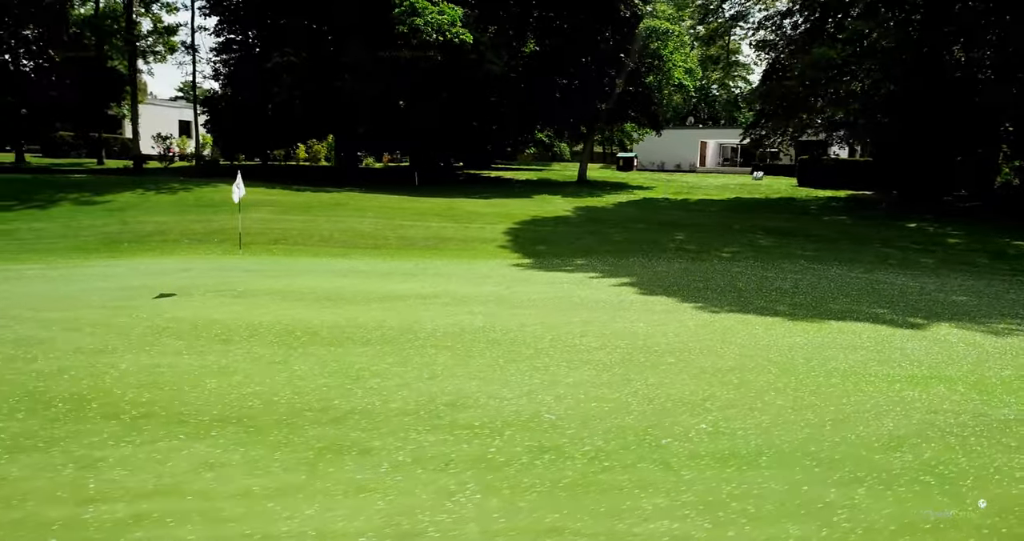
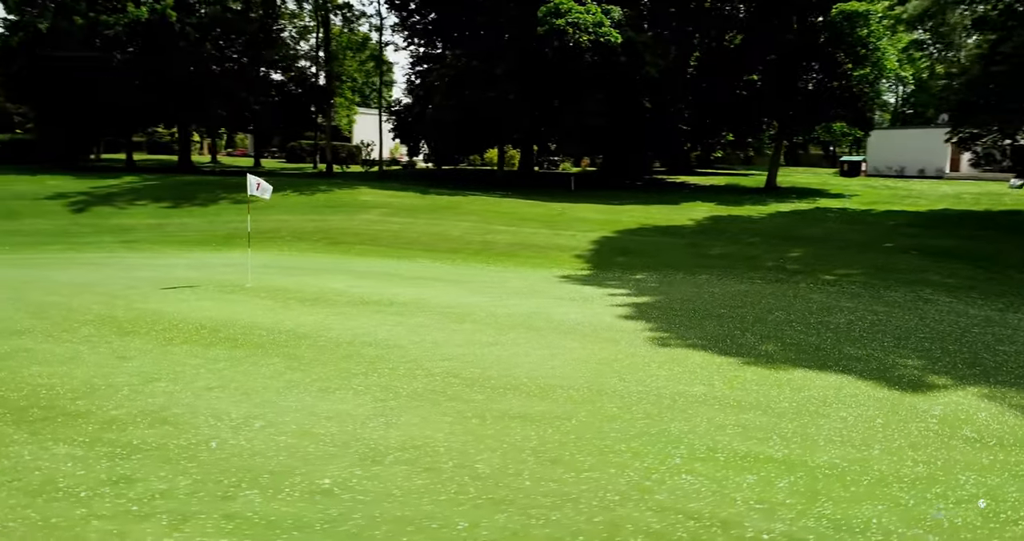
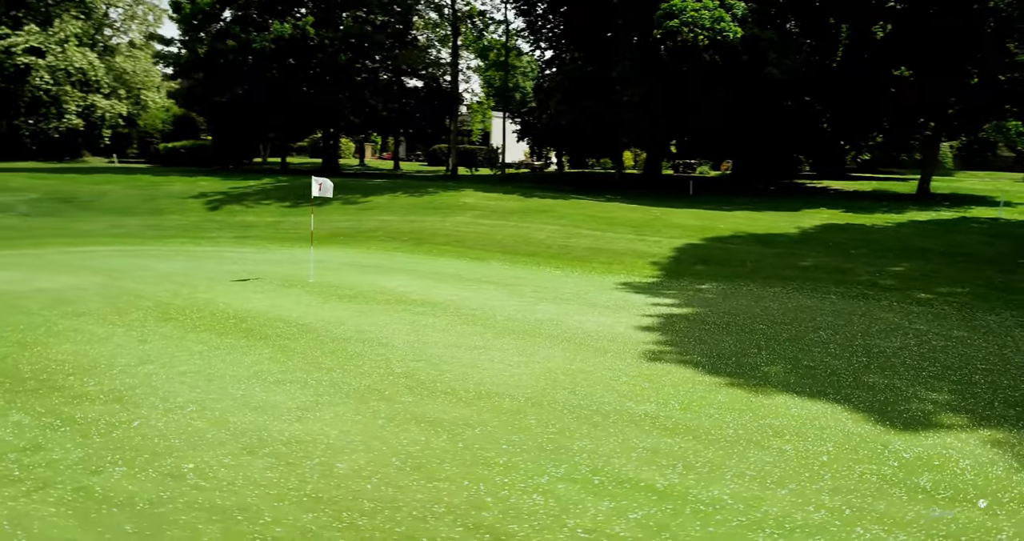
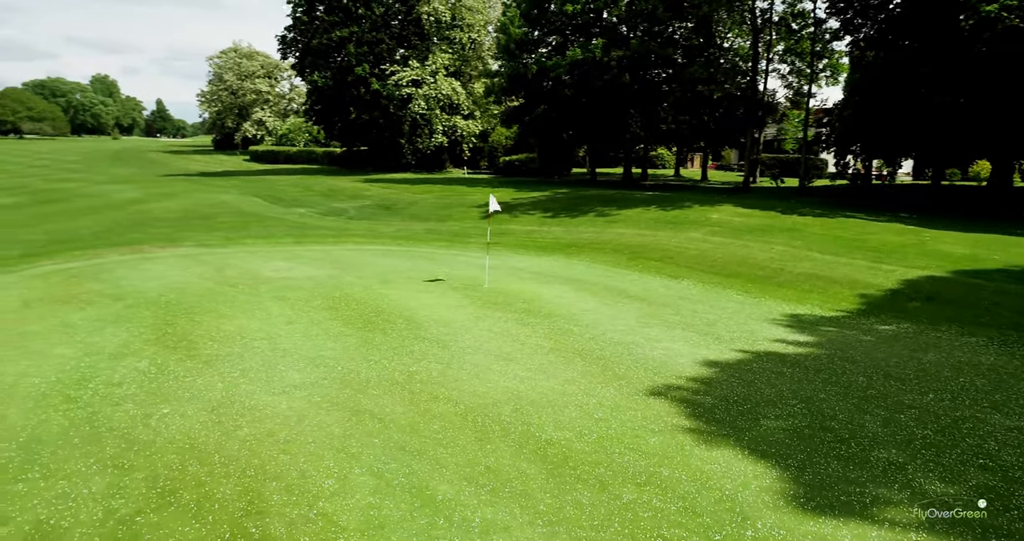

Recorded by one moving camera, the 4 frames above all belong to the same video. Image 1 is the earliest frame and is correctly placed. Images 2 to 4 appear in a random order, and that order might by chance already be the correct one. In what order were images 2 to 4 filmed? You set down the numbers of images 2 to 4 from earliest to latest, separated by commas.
2, 3, 4
